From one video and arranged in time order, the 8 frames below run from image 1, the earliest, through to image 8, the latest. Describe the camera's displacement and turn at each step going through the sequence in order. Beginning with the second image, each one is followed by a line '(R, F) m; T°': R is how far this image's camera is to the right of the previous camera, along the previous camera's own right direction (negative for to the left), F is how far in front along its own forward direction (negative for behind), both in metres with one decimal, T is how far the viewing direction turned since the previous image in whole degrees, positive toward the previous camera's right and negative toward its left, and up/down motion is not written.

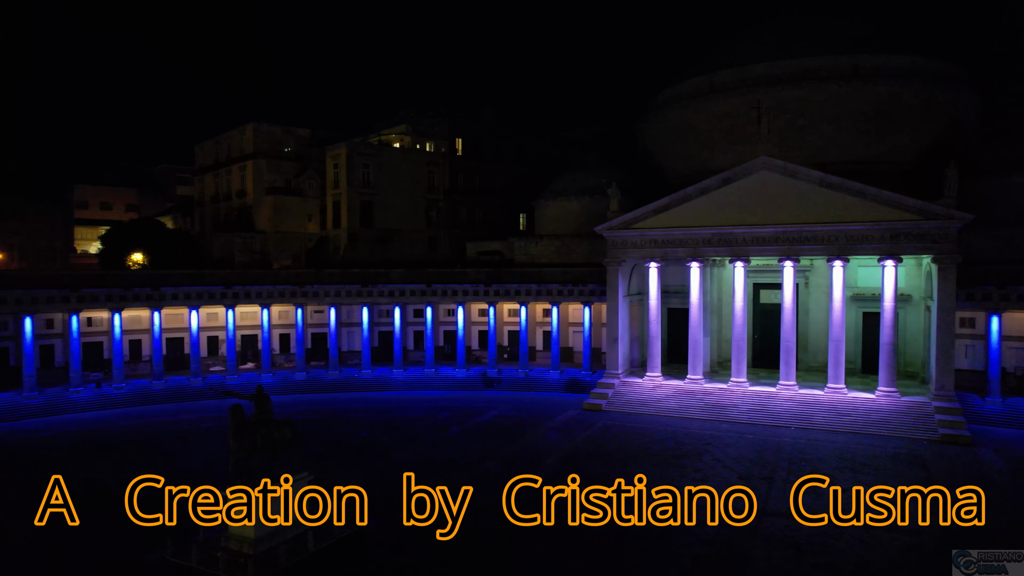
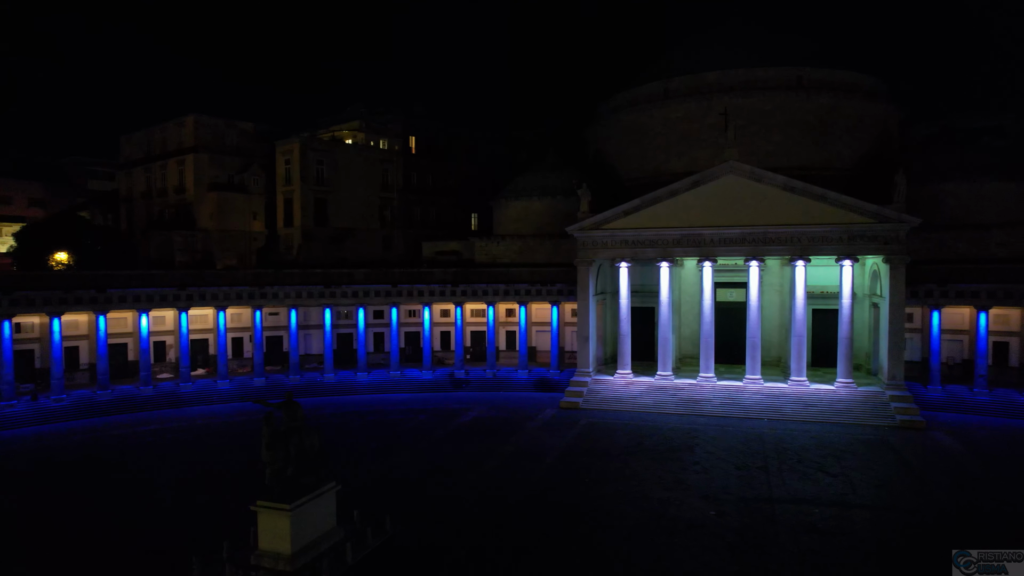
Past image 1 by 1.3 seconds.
(-3.4, +0.3) m; +8°
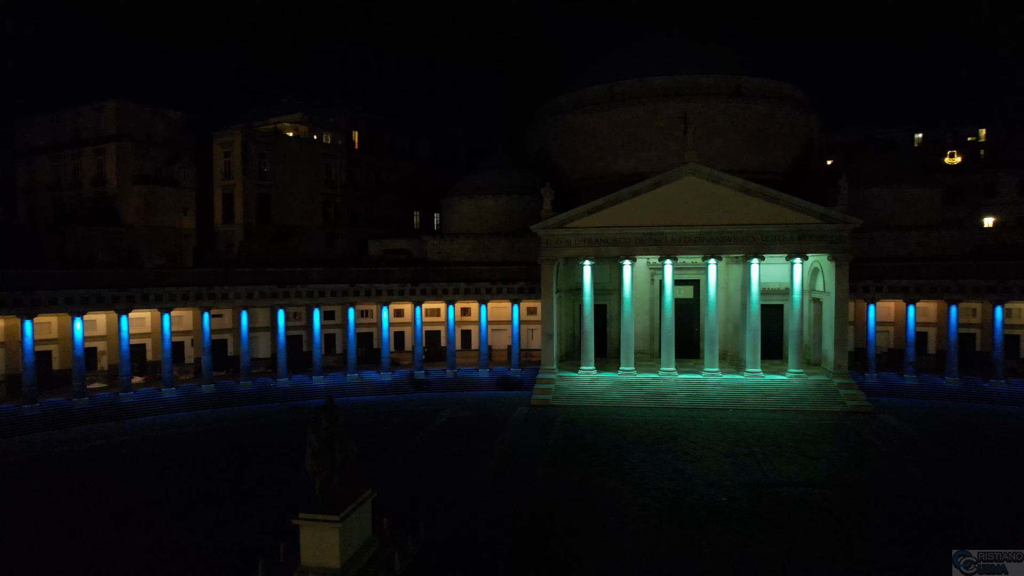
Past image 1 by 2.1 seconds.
(-3.8, +0.5) m; +9°
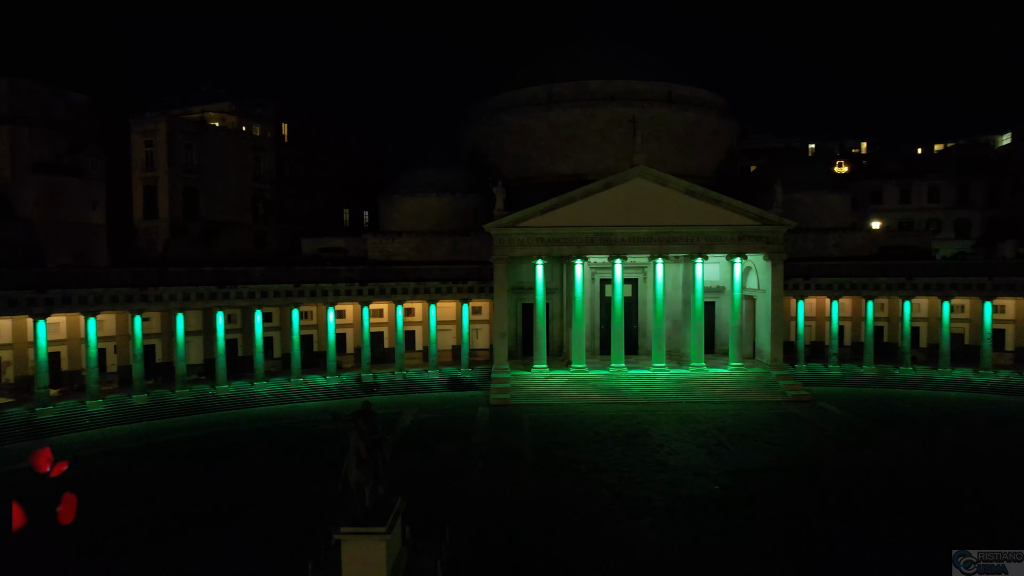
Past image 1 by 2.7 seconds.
(-3.6, +0.5) m; +9°
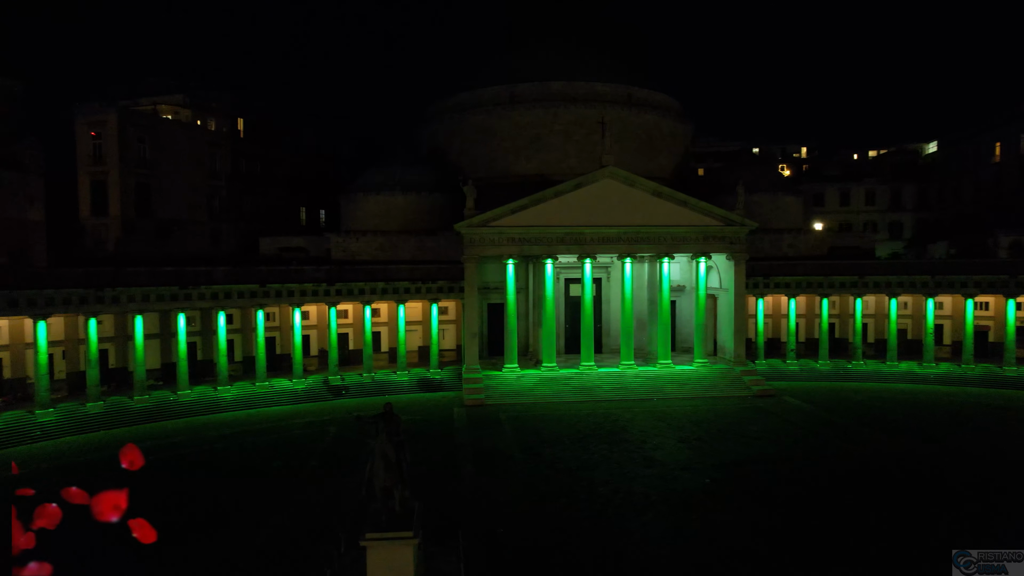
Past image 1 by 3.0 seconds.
(-1.9, +0.2) m; +5°
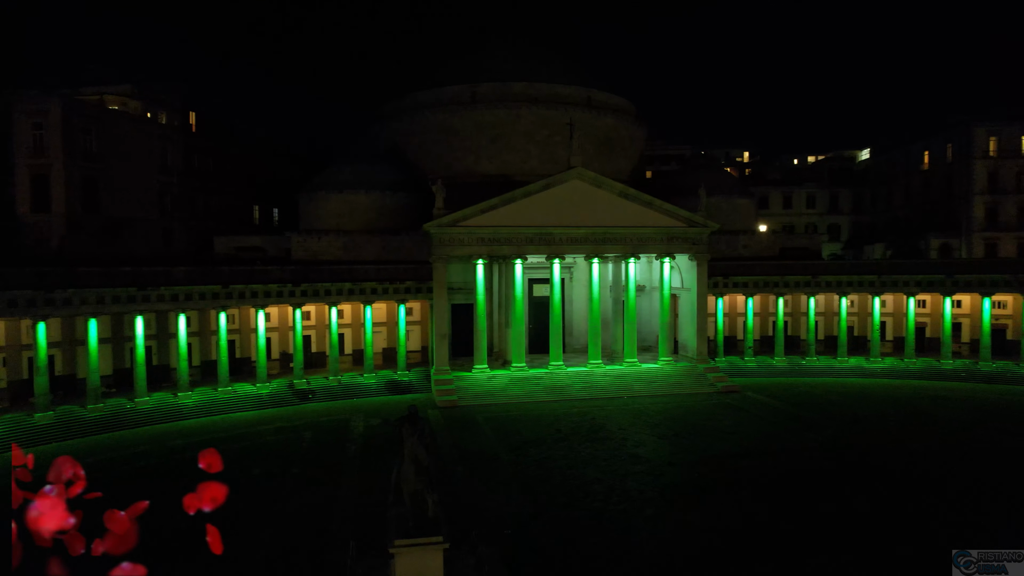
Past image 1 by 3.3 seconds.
(-2.0, +0.2) m; +6°
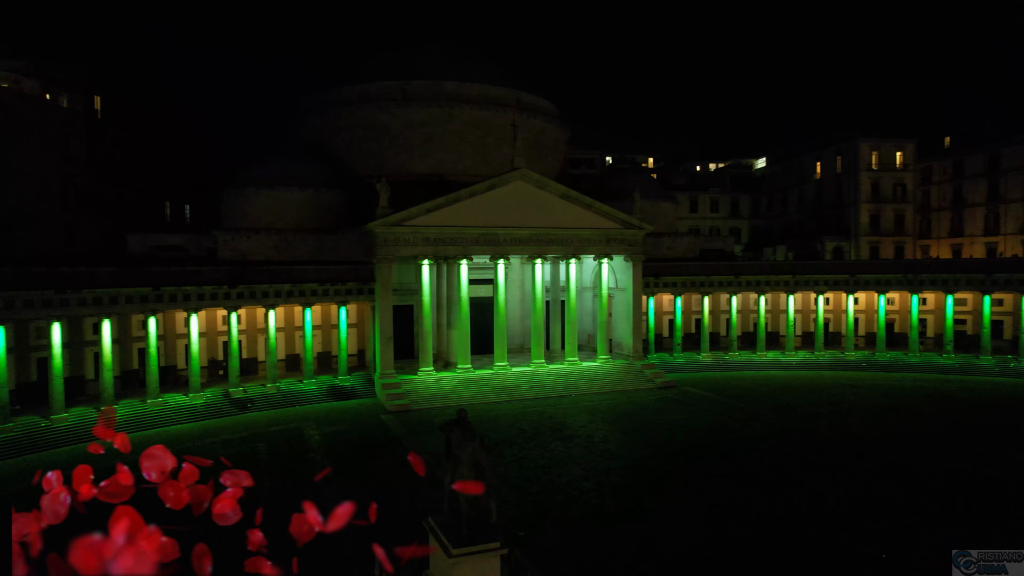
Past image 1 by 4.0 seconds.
(-3.5, +0.4) m; +10°
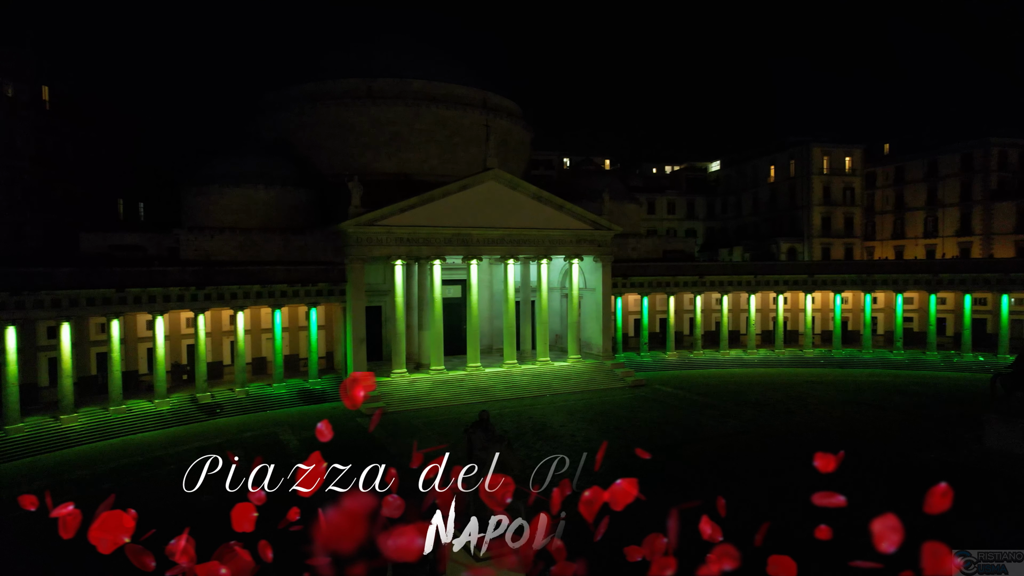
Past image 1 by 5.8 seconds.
(-1.6, +0.1) m; +5°
